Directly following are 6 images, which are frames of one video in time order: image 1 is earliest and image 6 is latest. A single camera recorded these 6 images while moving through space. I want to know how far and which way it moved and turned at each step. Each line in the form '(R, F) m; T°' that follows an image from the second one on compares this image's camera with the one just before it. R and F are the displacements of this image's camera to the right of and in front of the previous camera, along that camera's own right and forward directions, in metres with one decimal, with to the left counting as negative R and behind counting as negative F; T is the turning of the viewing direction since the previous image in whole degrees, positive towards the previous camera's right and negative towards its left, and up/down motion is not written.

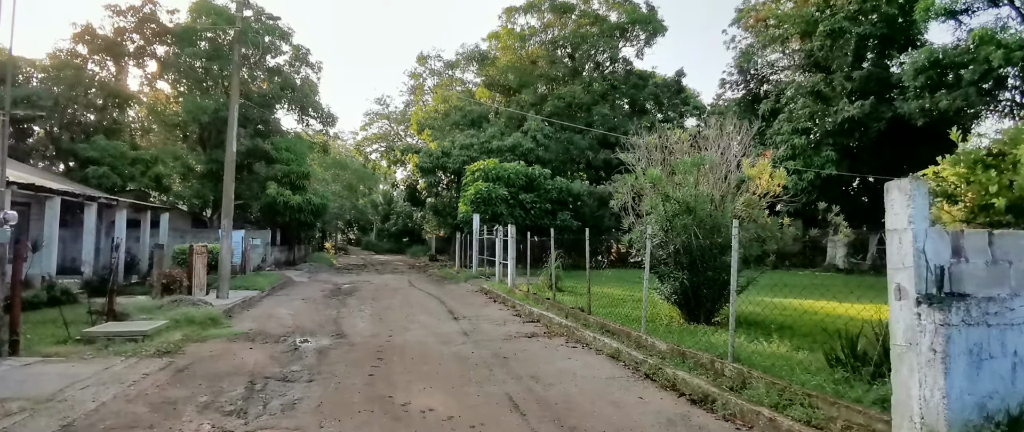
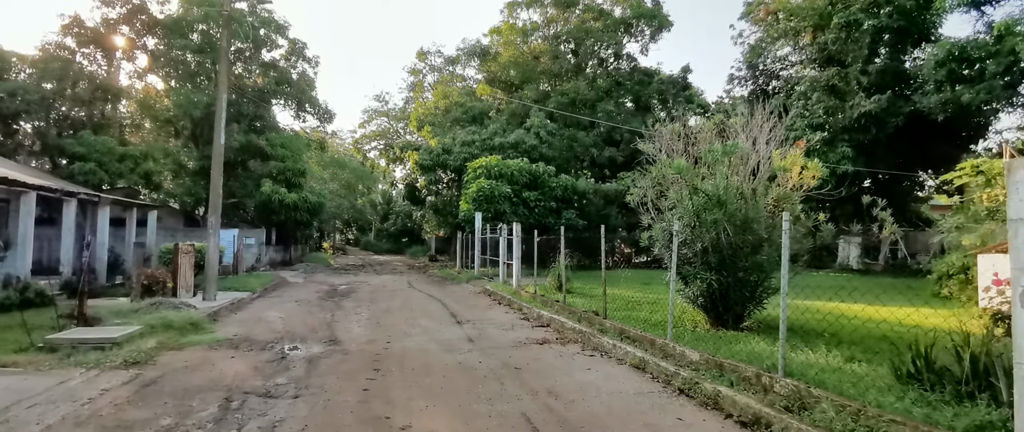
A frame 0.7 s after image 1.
(-0.2, +0.8) m; 0°
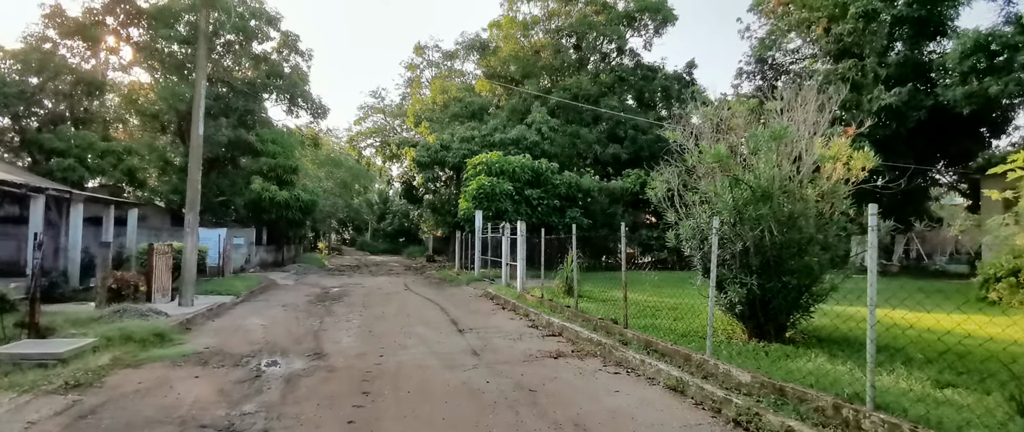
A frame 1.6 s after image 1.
(-0.2, +1.1) m; 0°
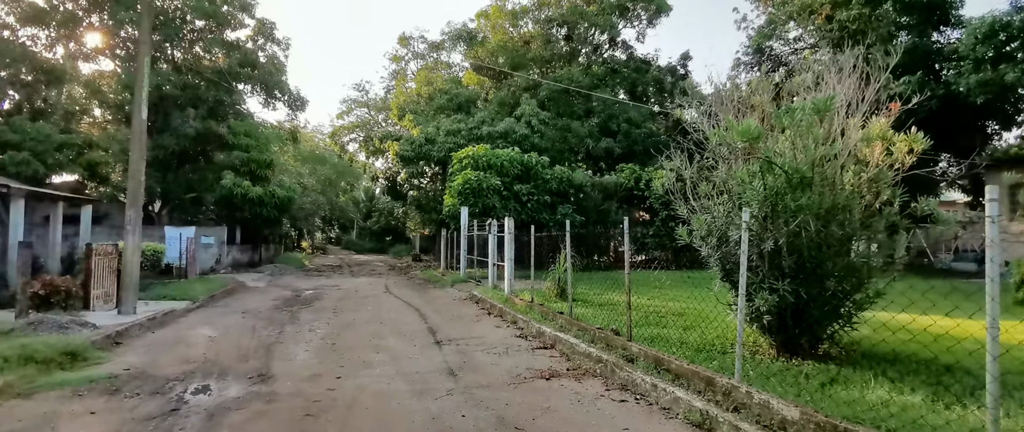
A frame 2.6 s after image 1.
(+0.1, +1.3) m; +1°
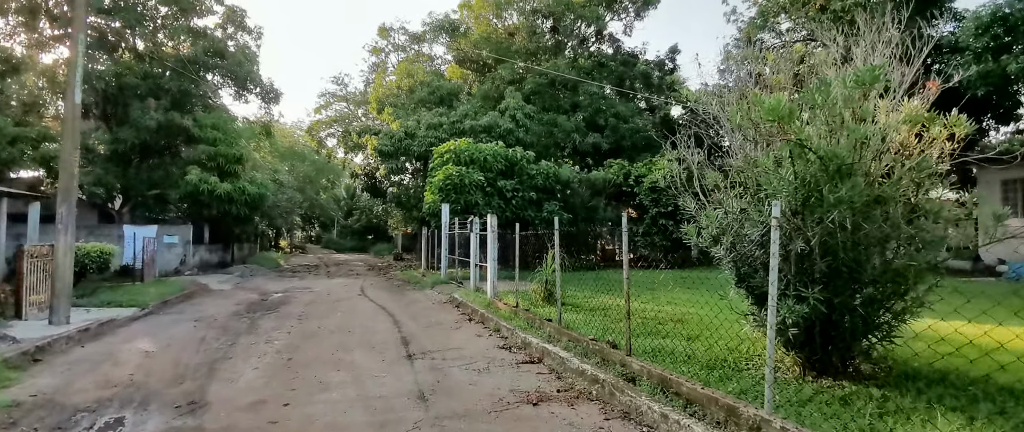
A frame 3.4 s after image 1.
(0.0, +1.0) m; +2°
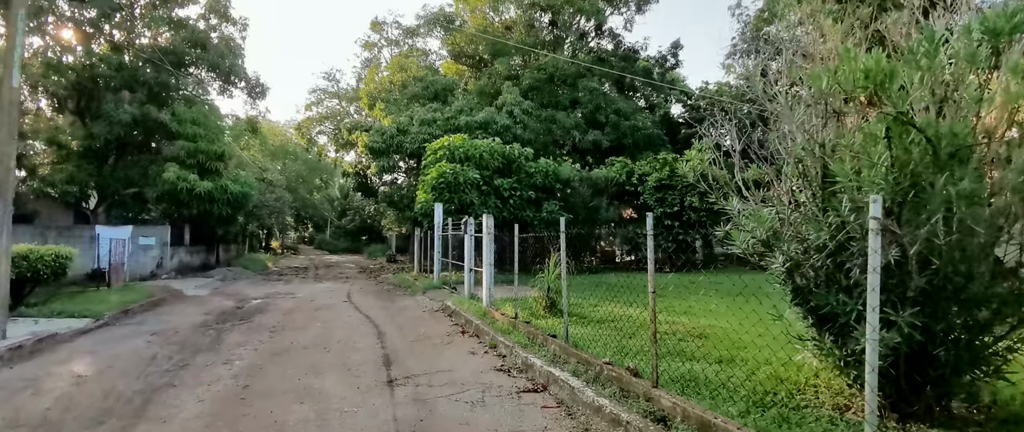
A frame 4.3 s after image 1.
(0.0, +1.1) m; 0°
